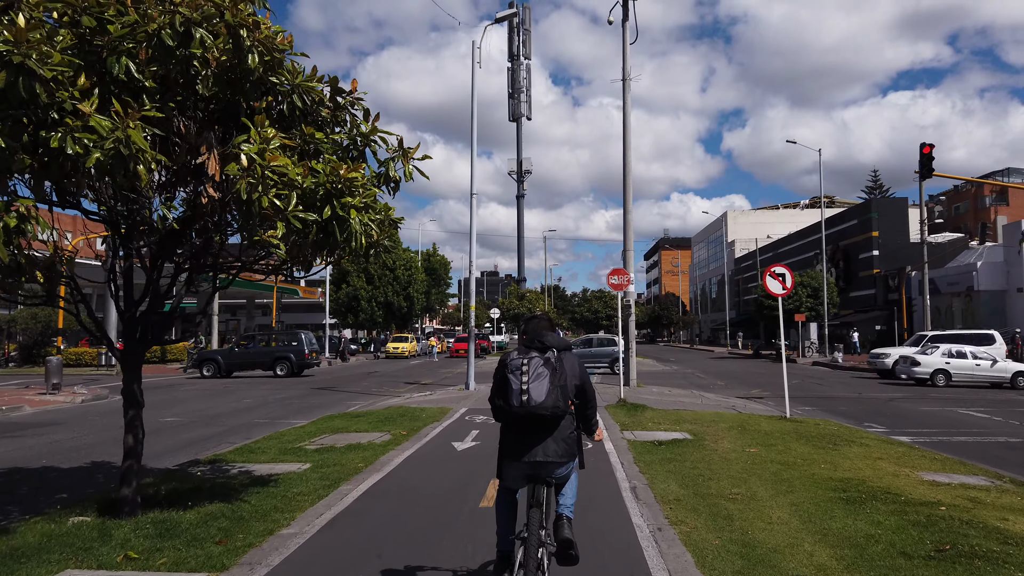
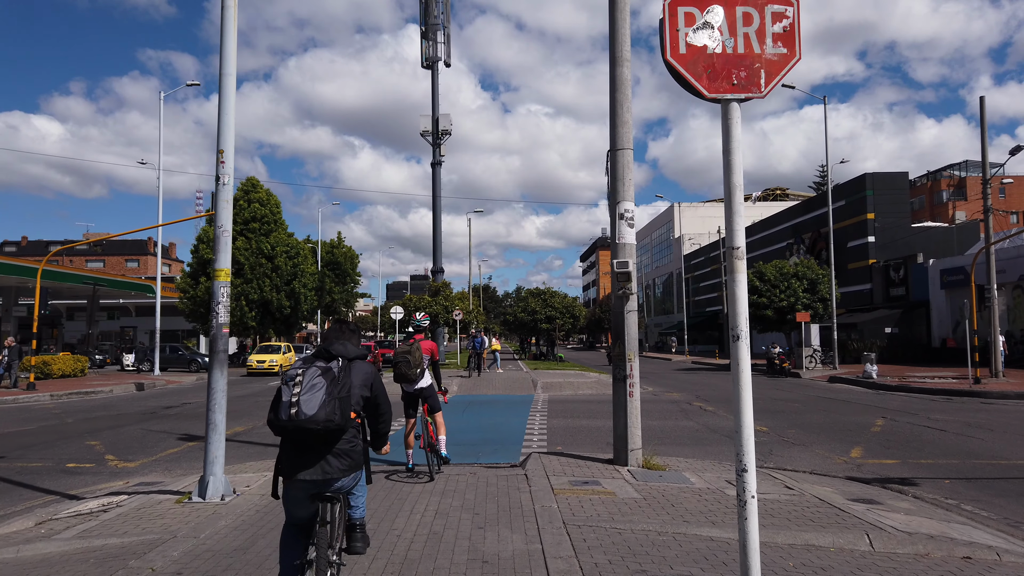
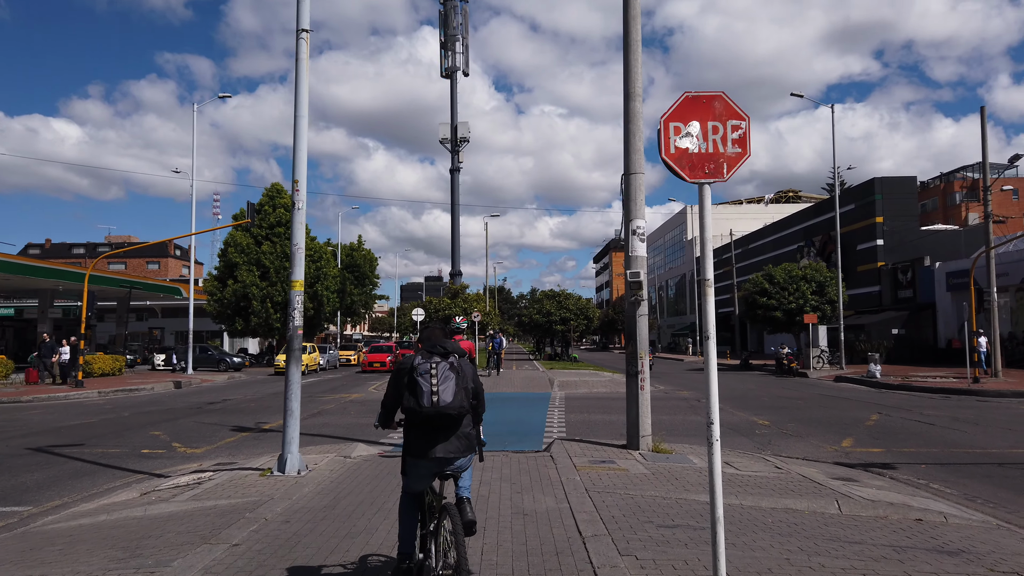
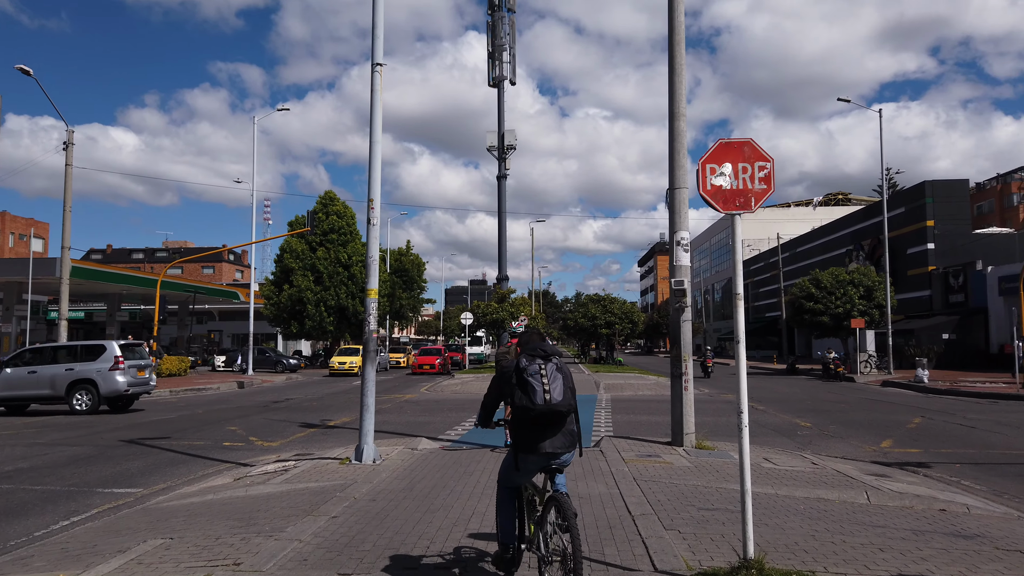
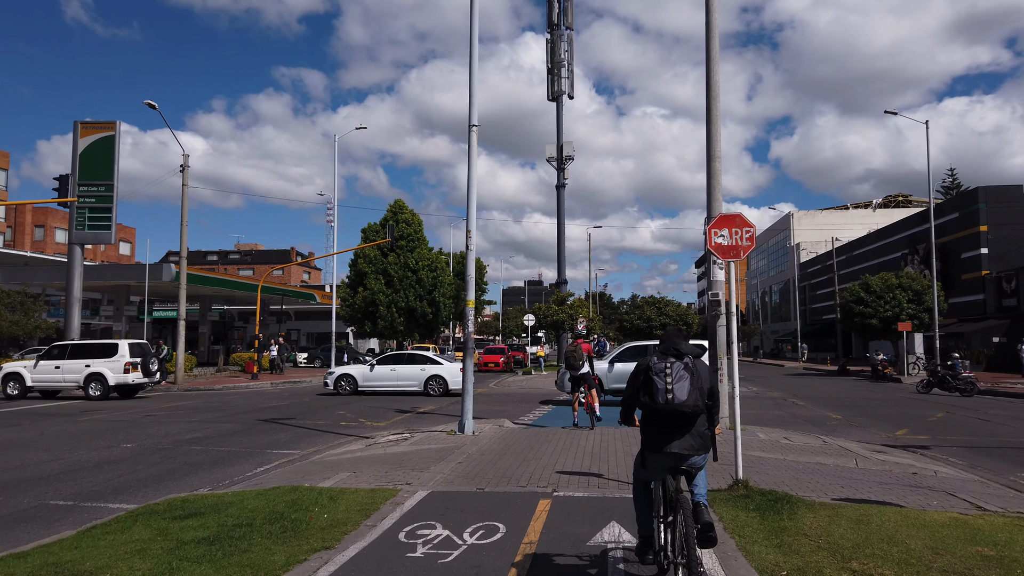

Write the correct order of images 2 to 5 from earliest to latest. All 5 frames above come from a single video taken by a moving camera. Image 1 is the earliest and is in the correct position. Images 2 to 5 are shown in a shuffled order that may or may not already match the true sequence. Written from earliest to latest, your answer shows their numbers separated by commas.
5, 4, 3, 2
